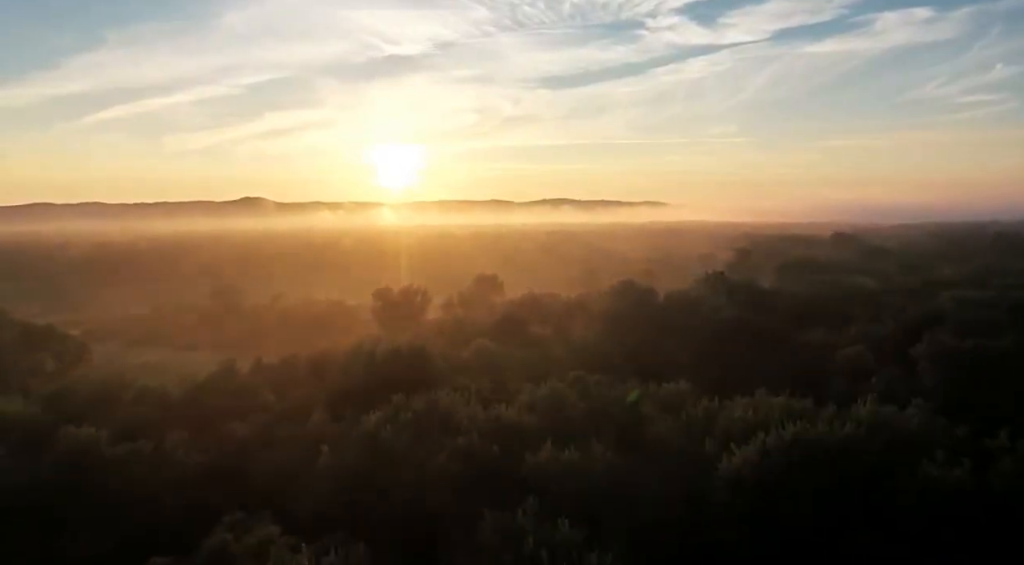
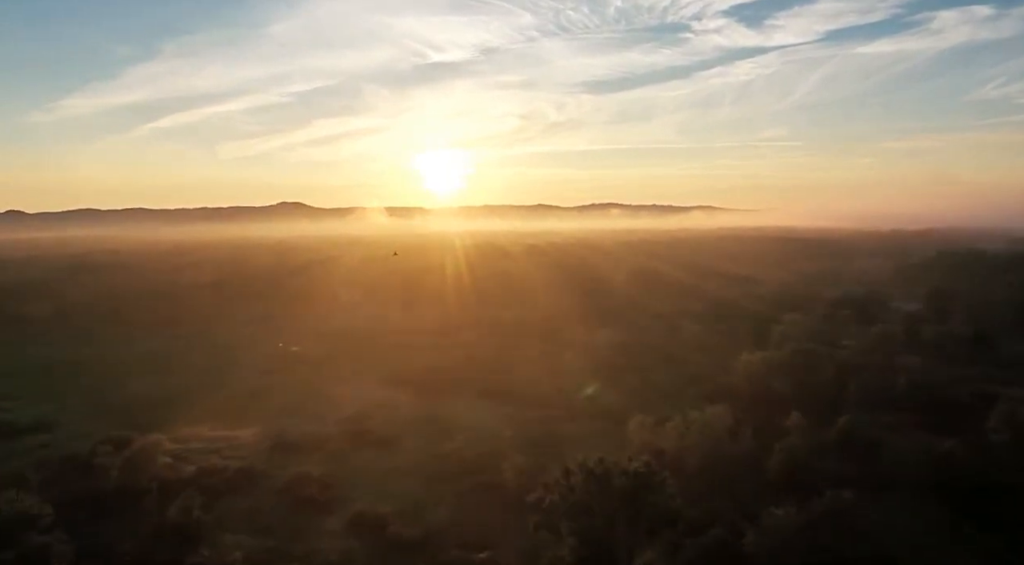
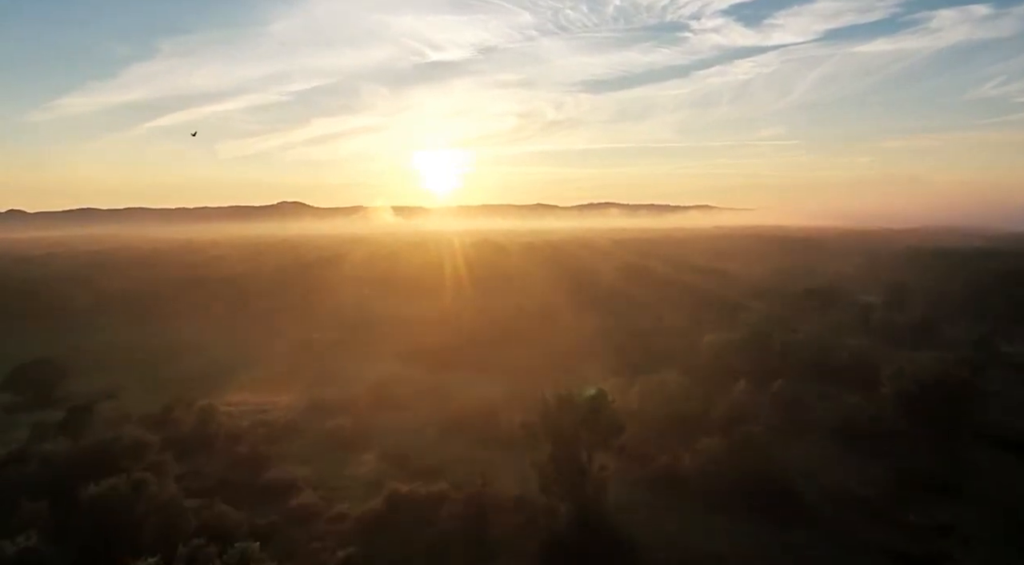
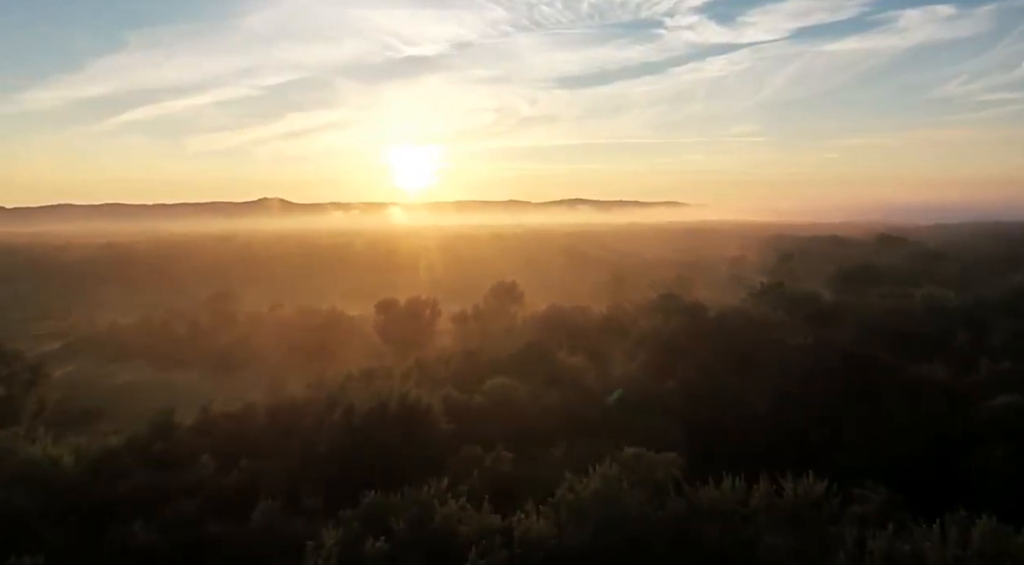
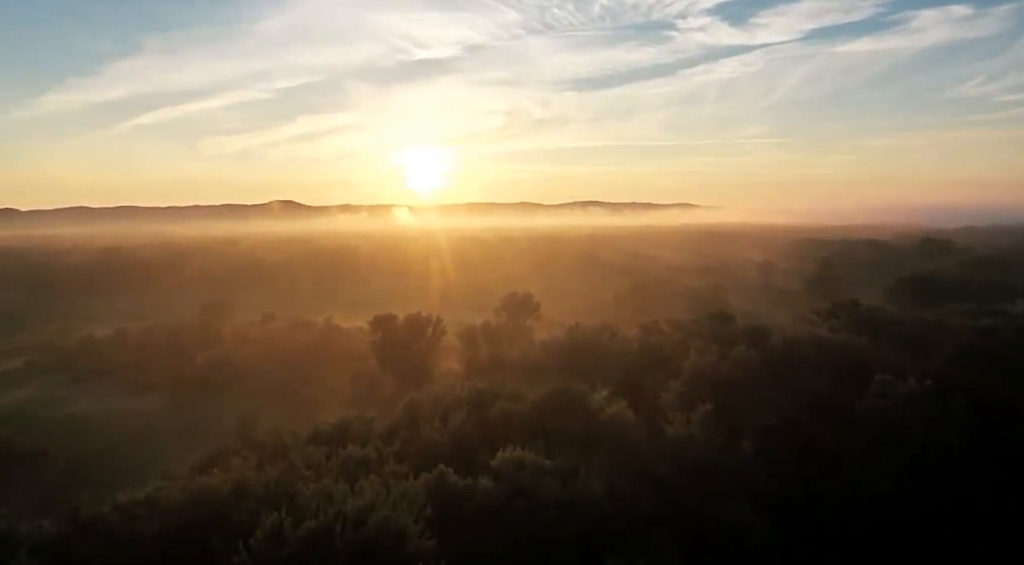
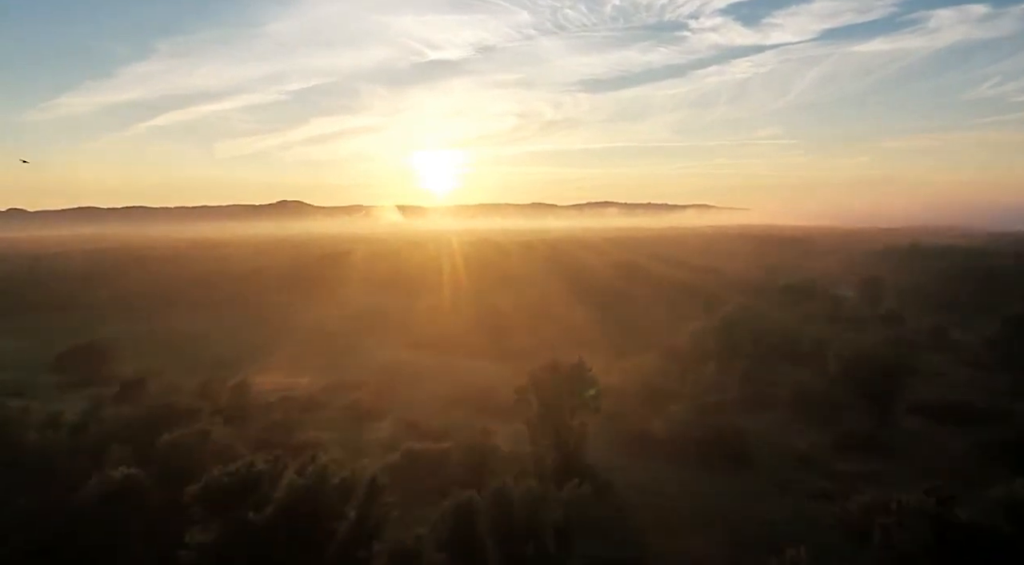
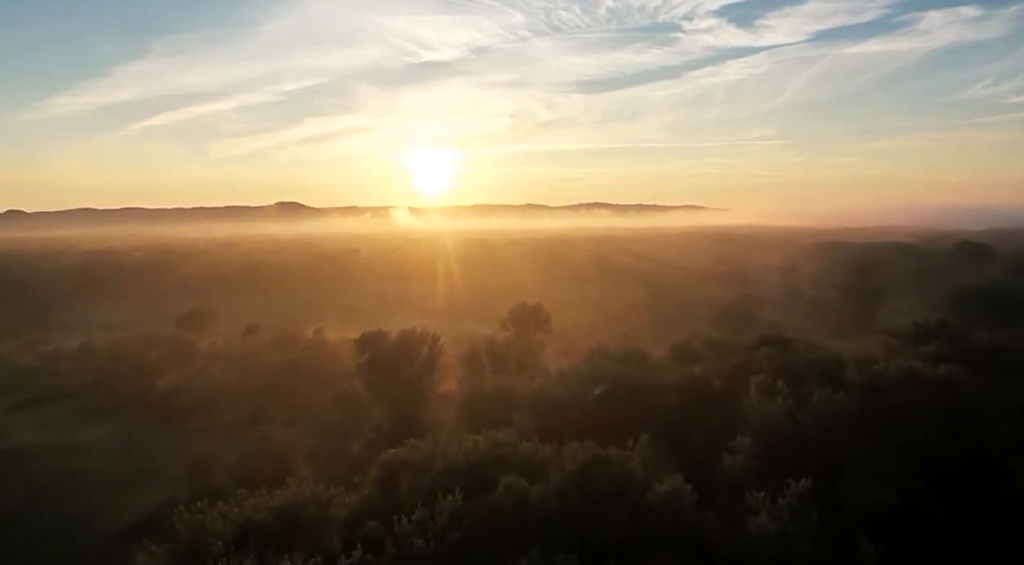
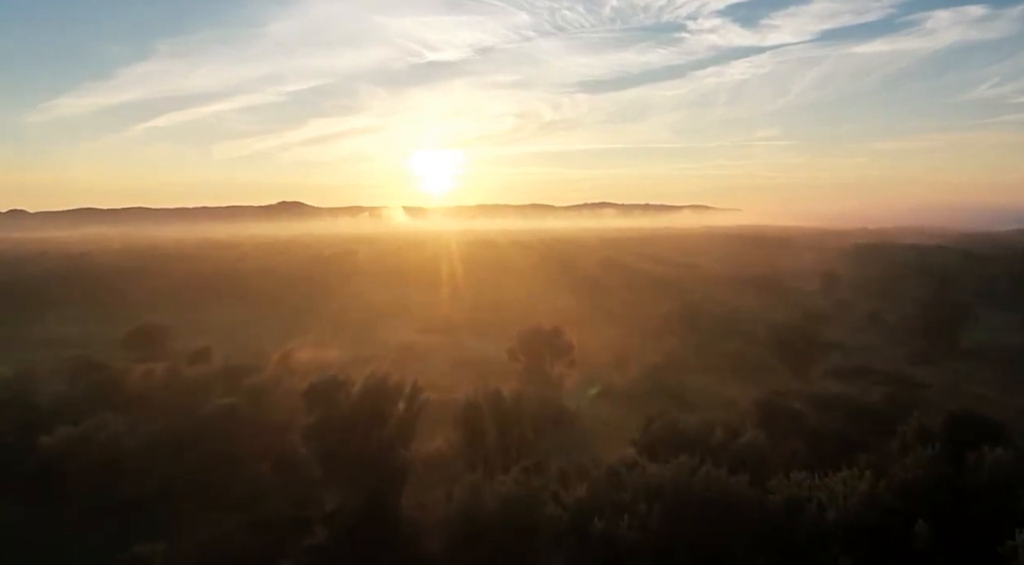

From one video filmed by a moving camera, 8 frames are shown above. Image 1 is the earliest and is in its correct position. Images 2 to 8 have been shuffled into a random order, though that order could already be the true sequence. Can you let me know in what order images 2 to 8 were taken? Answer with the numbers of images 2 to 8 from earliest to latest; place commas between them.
4, 5, 7, 8, 6, 3, 2
